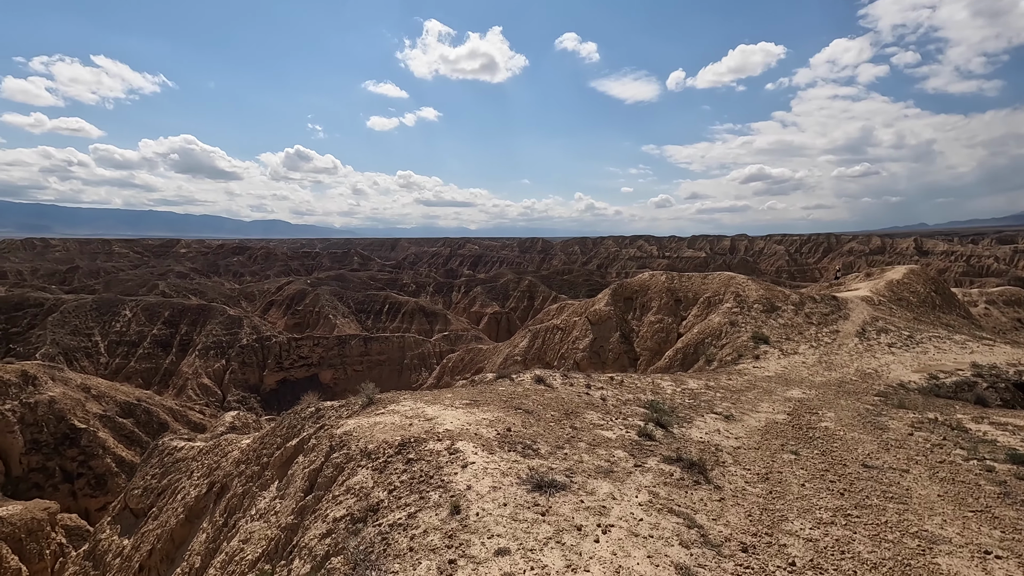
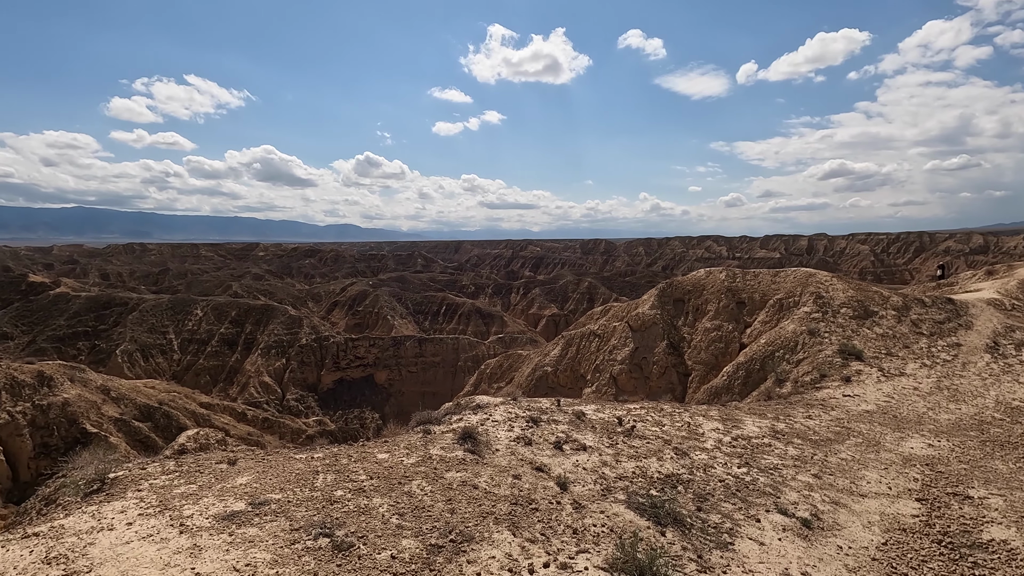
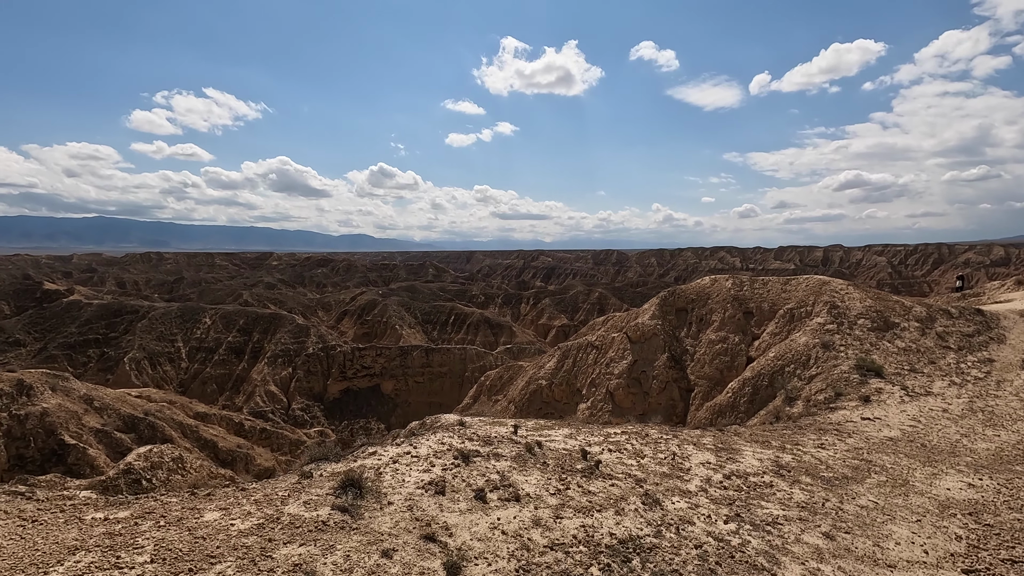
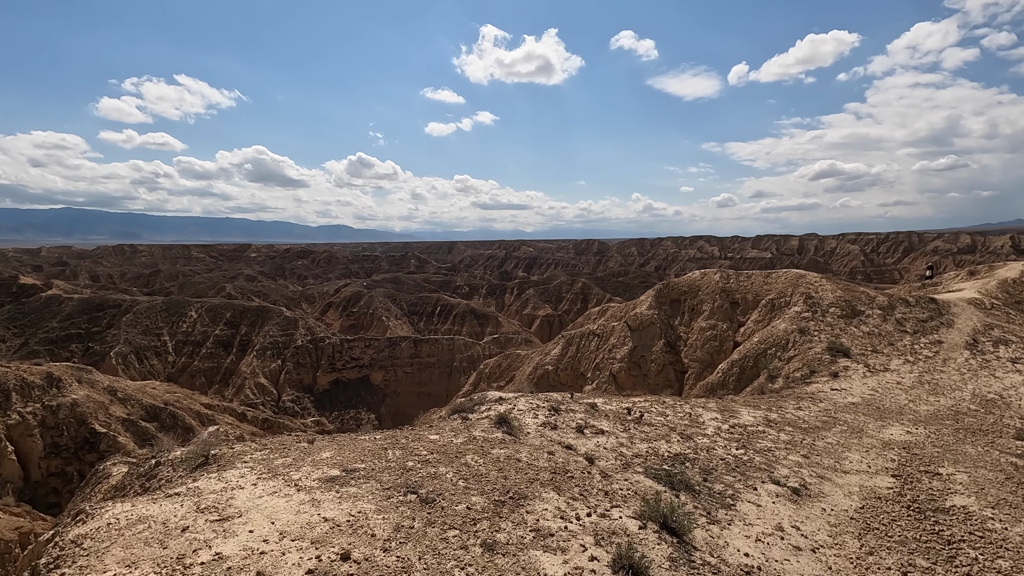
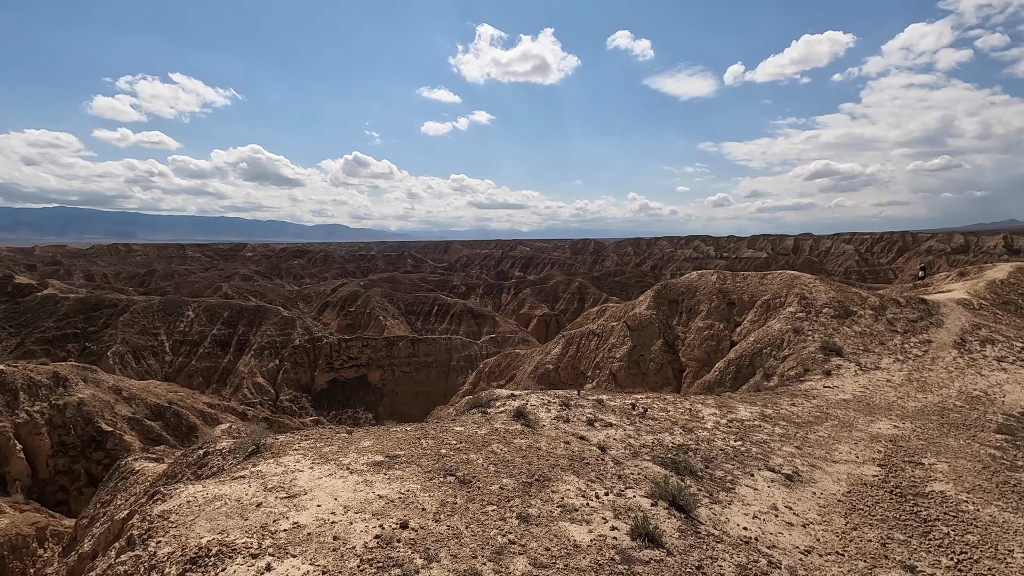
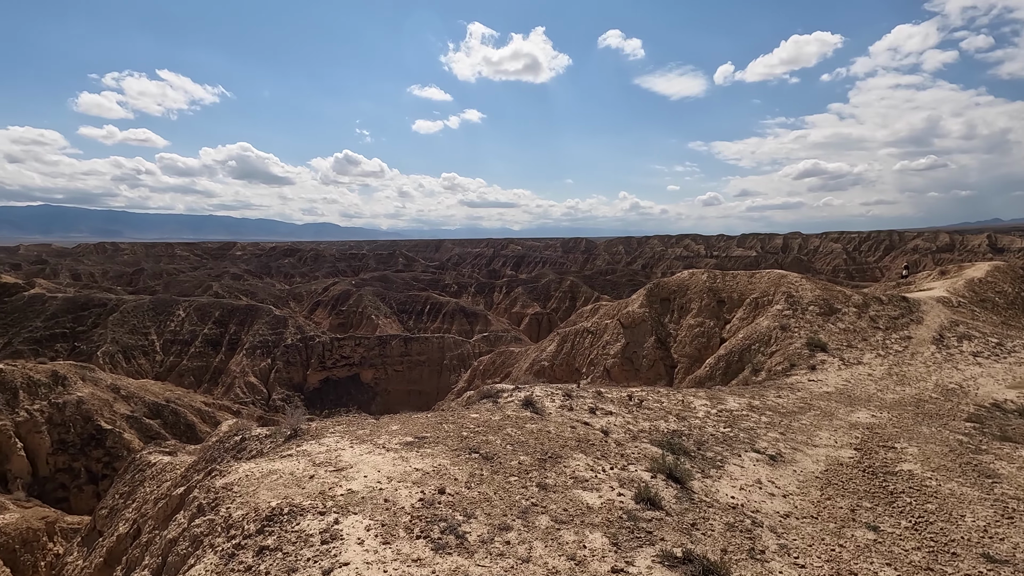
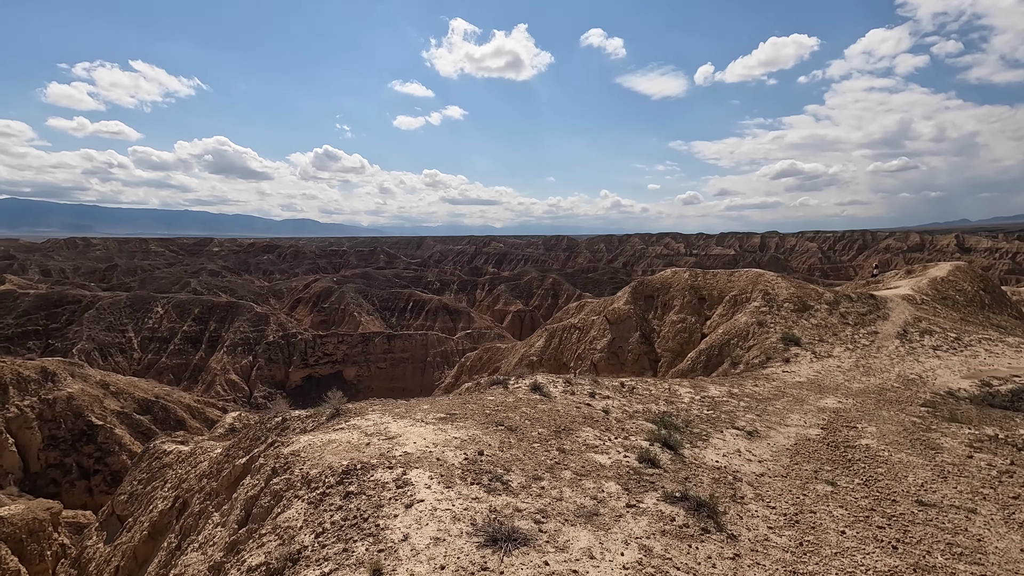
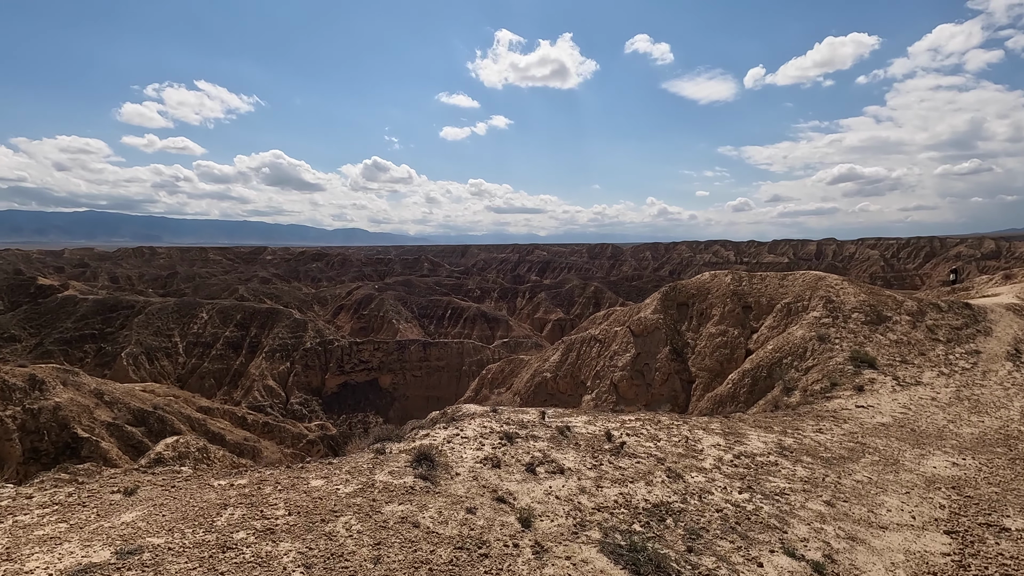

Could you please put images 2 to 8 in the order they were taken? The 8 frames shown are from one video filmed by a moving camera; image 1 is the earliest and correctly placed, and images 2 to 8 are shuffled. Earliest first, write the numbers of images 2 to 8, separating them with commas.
7, 6, 5, 4, 2, 8, 3
